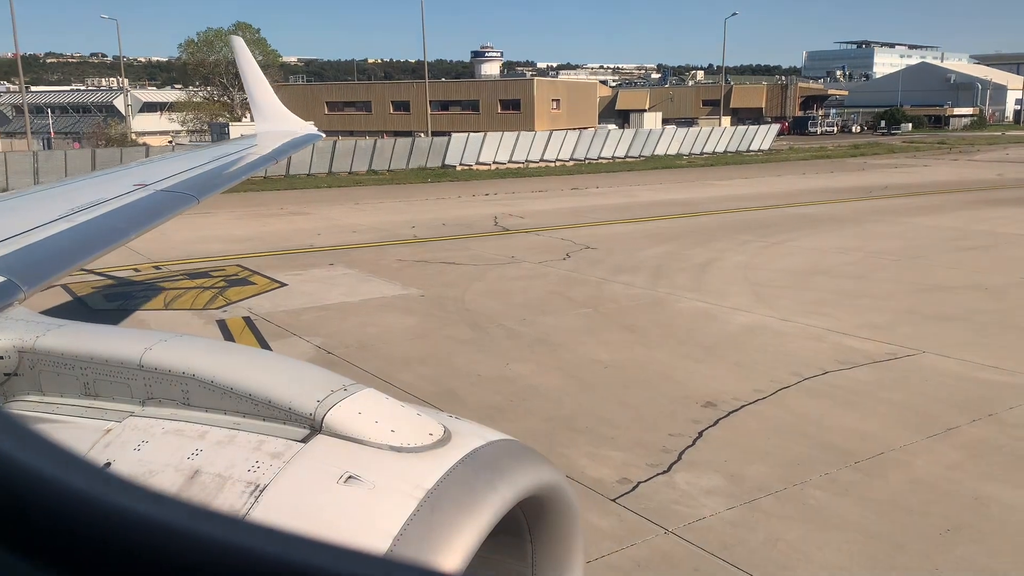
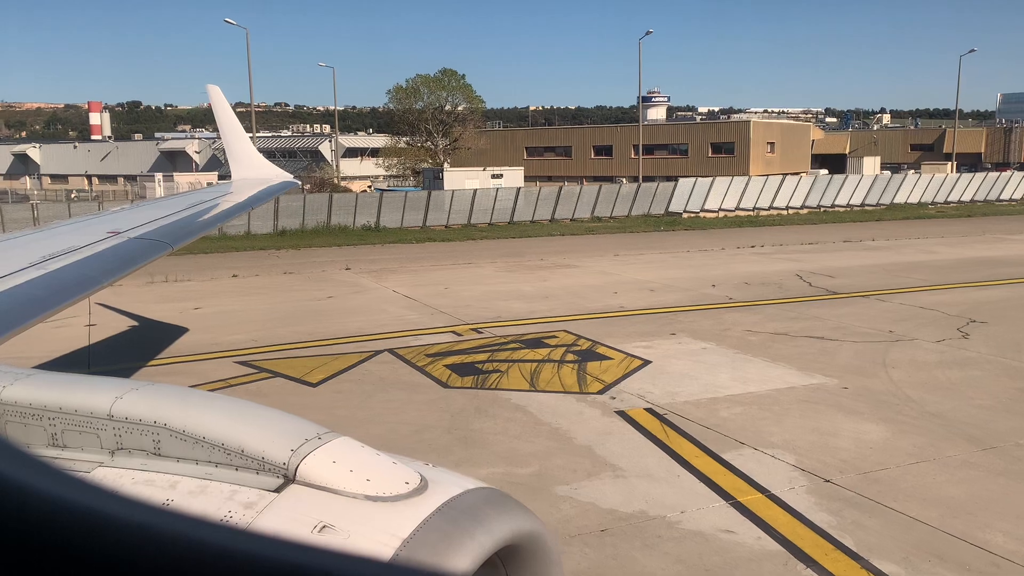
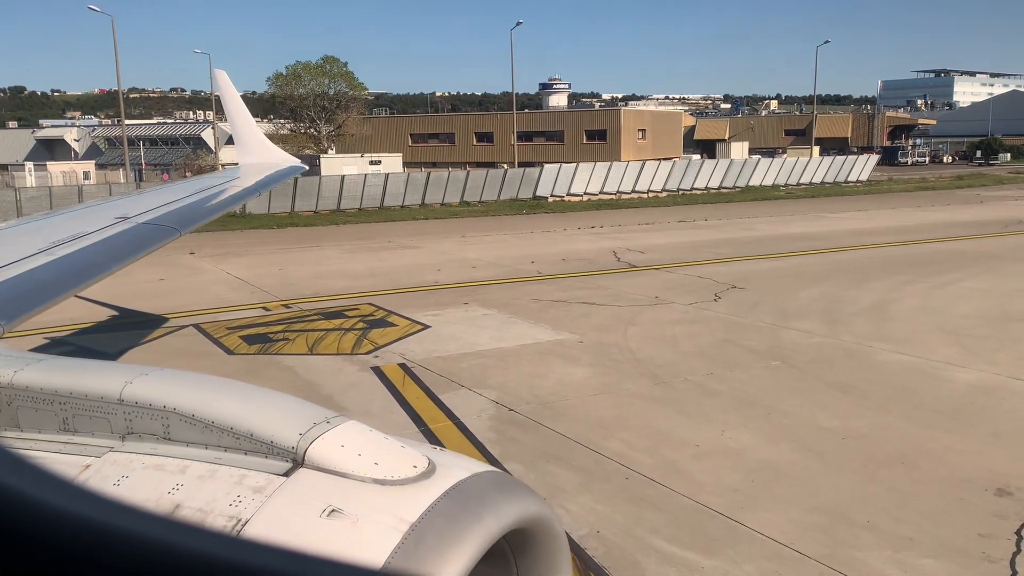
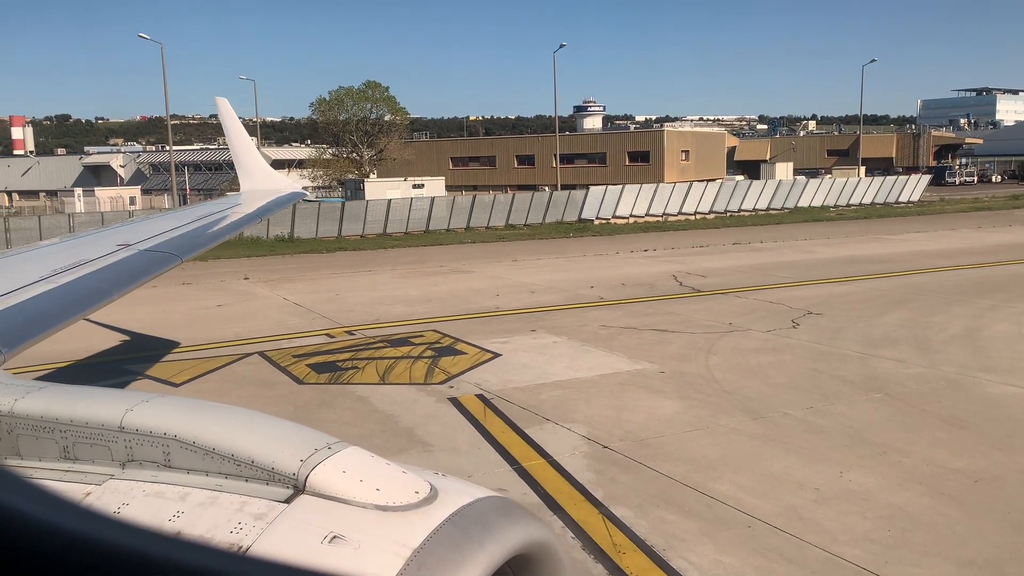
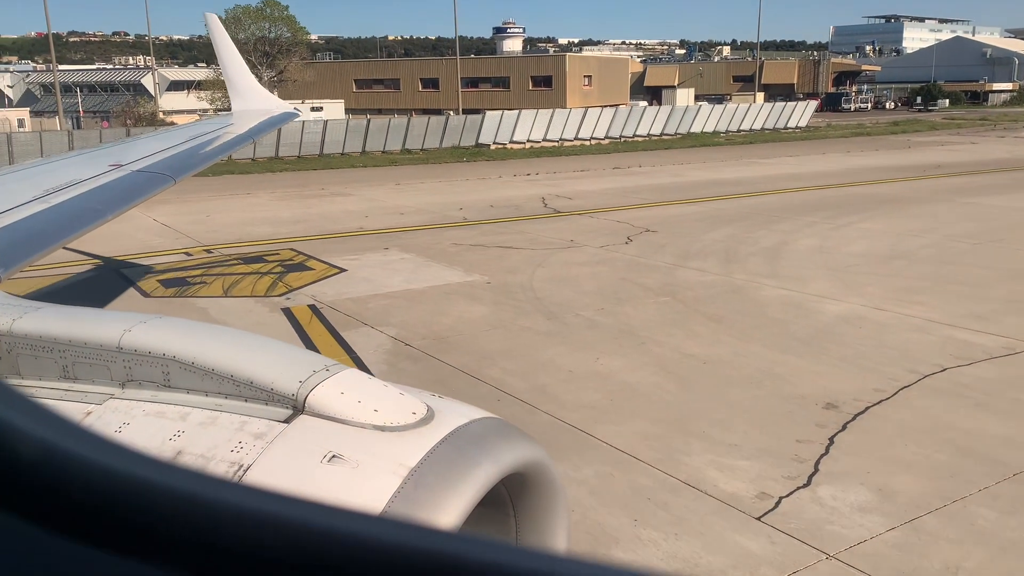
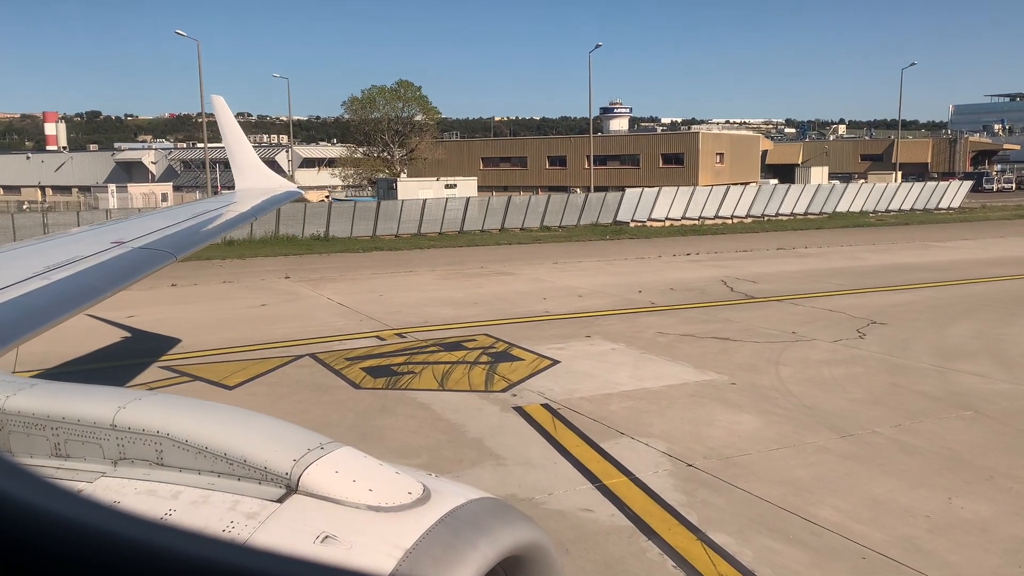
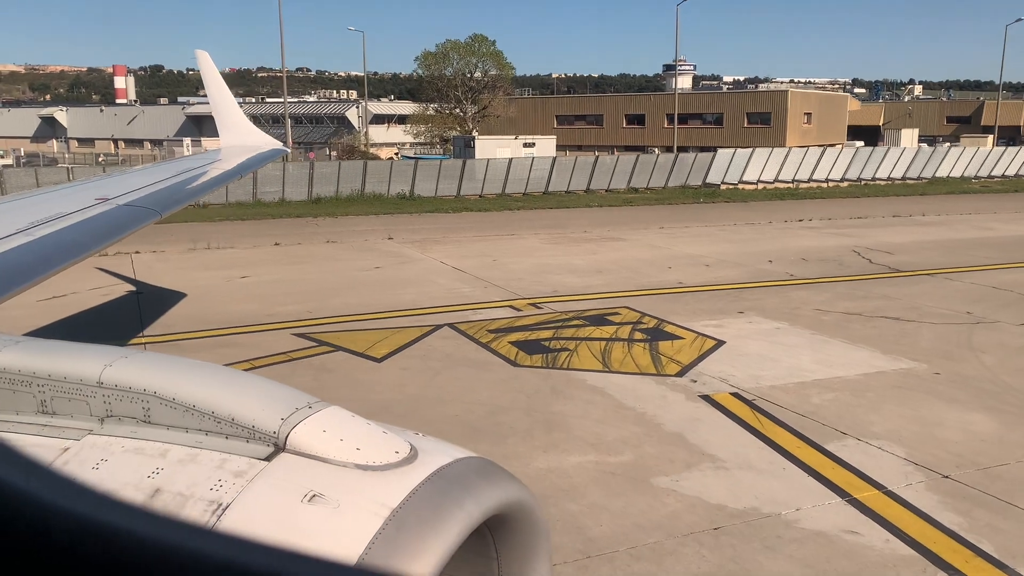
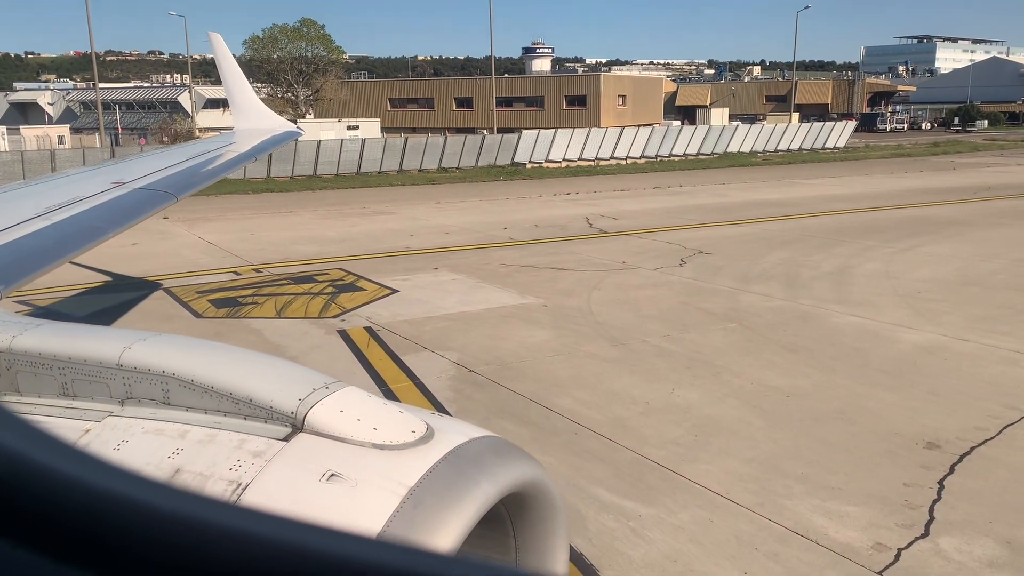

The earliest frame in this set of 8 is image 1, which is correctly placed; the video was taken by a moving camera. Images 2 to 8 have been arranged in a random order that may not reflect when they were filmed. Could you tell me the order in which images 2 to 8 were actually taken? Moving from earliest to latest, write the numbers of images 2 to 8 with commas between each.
5, 8, 3, 4, 6, 2, 7
